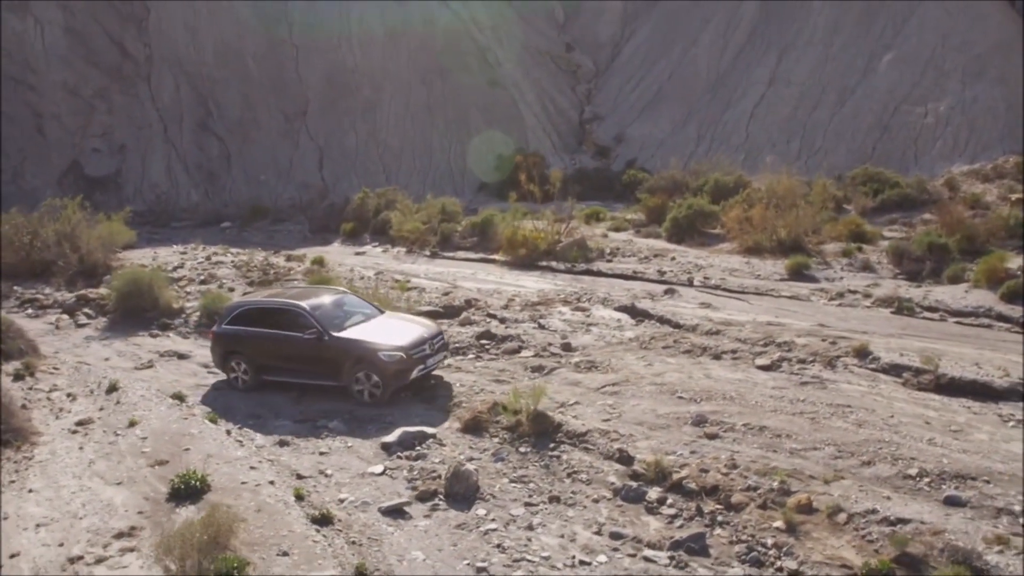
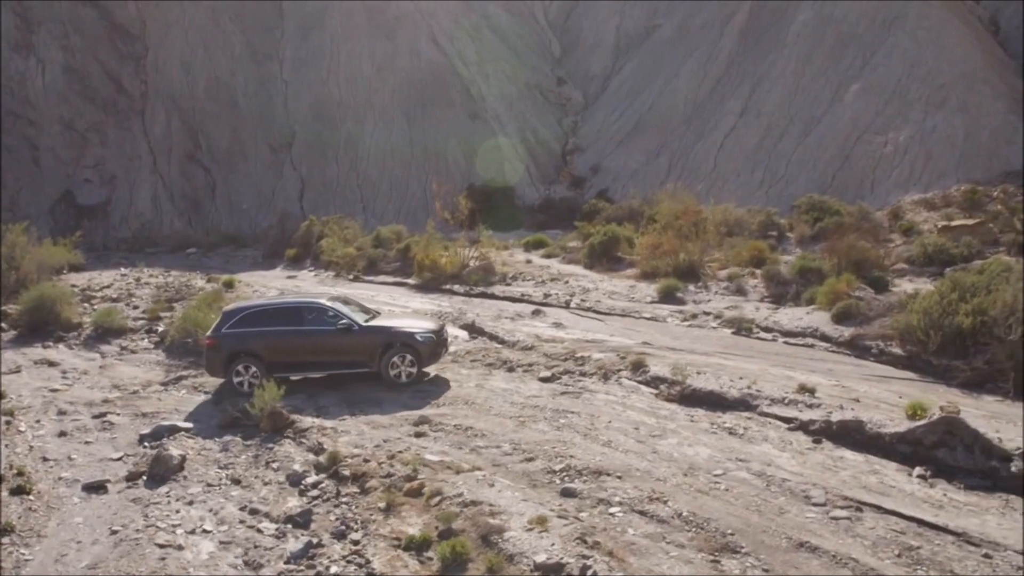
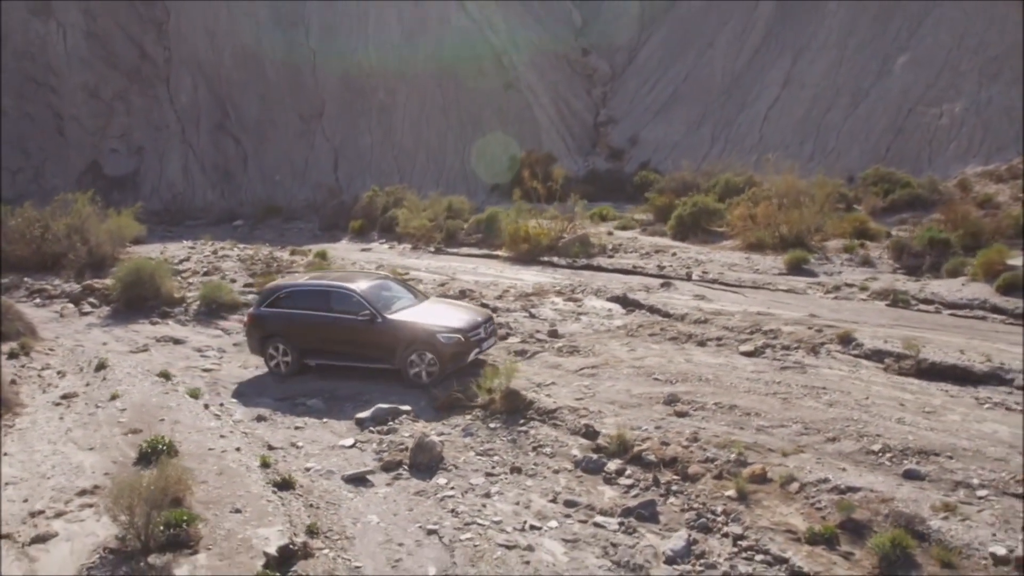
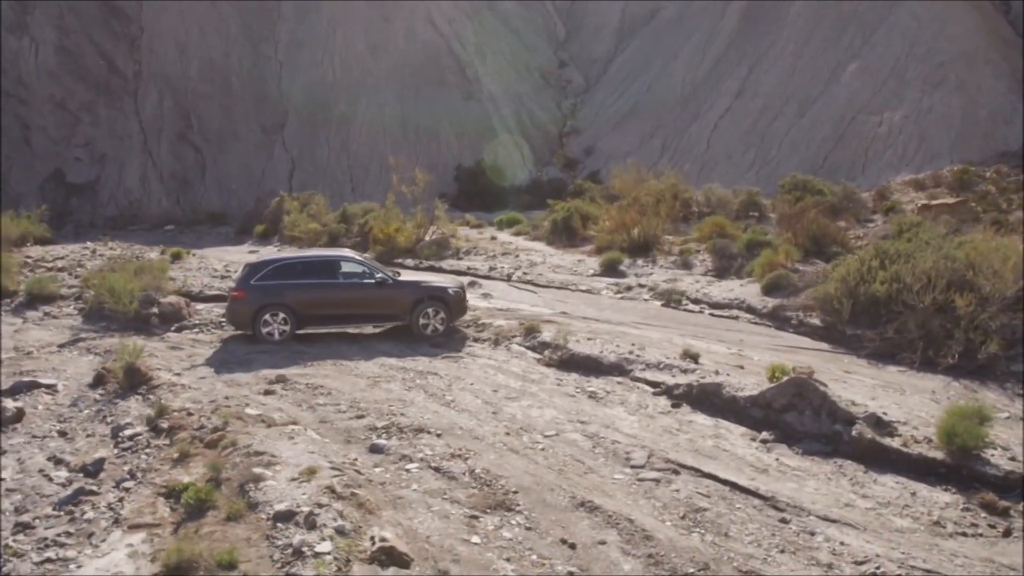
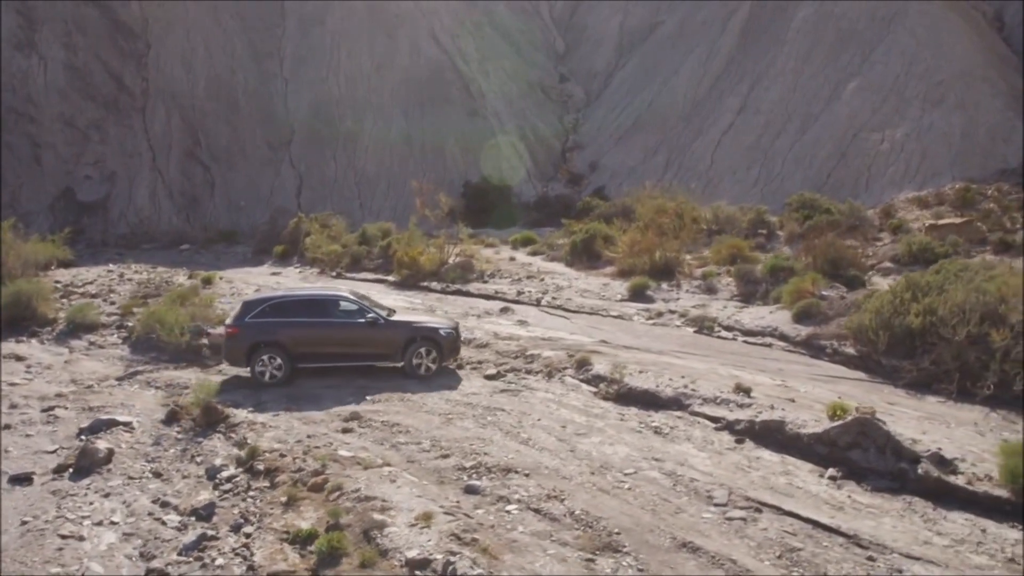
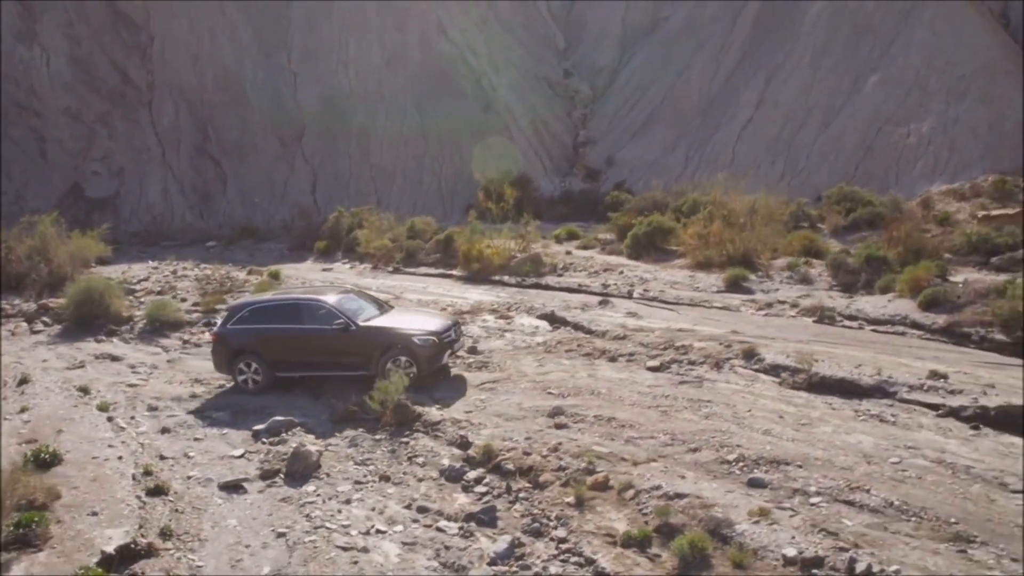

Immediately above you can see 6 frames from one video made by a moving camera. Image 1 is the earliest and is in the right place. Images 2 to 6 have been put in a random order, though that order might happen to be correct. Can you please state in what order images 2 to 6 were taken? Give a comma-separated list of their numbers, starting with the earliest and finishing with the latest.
3, 6, 2, 5, 4
